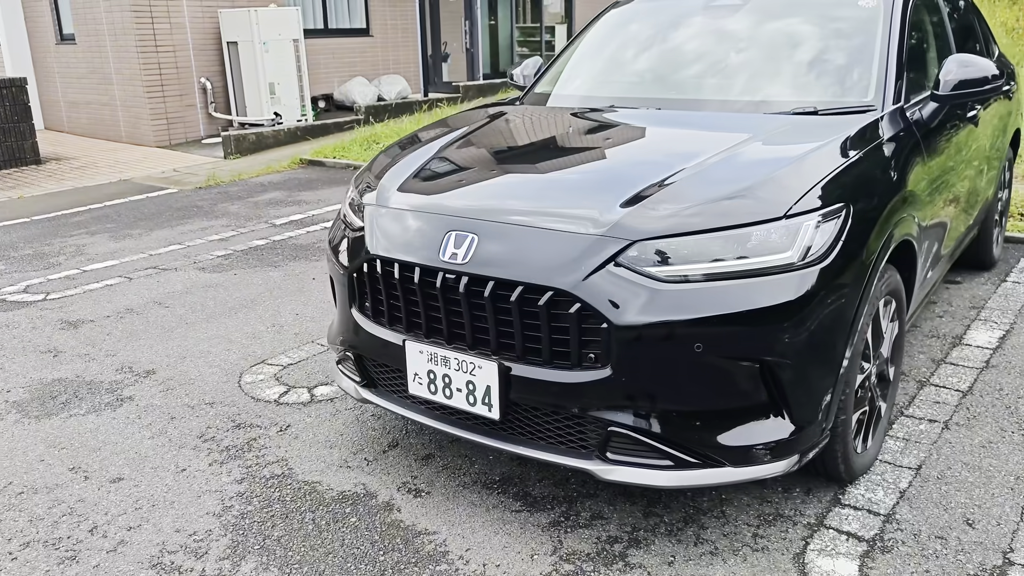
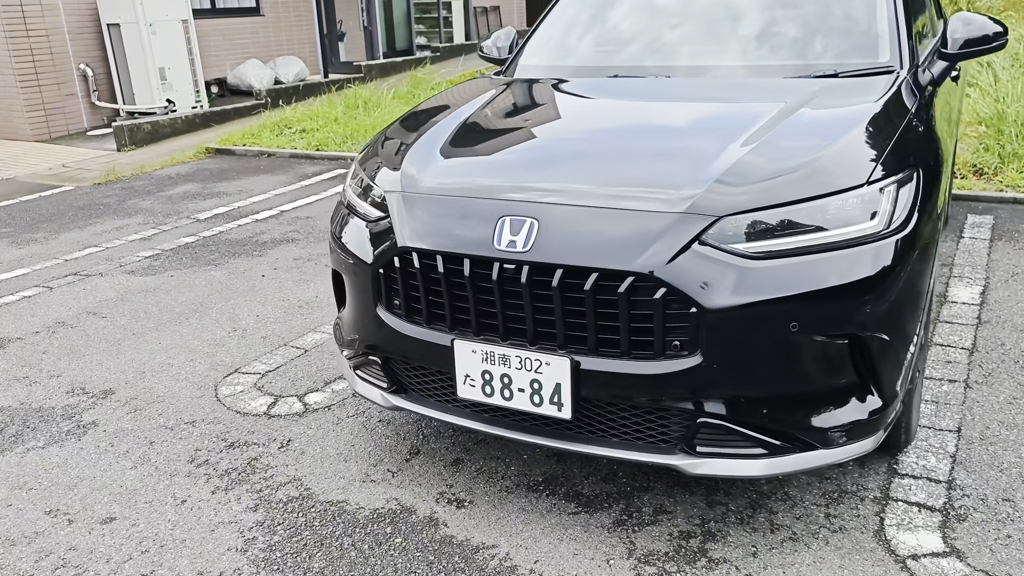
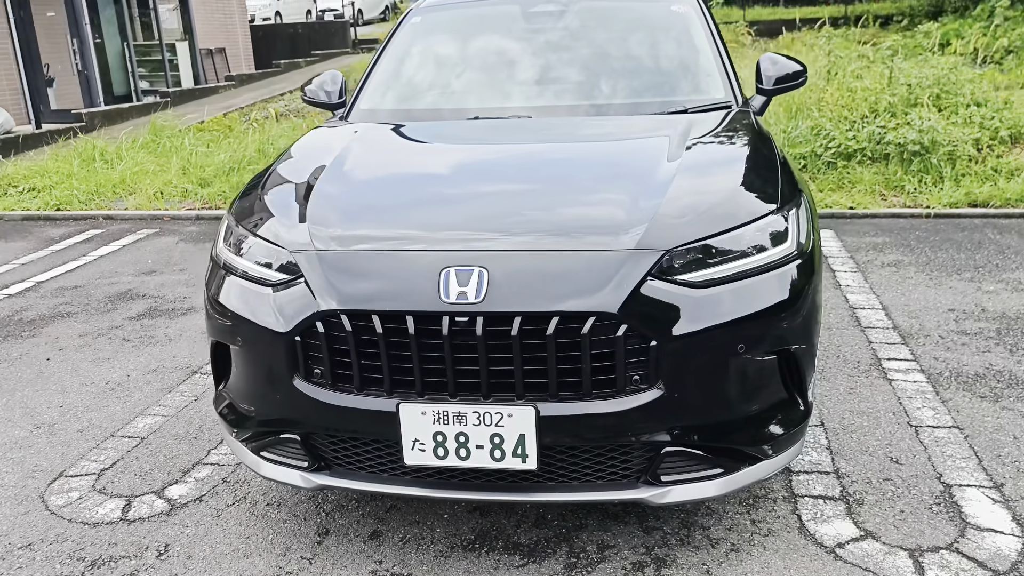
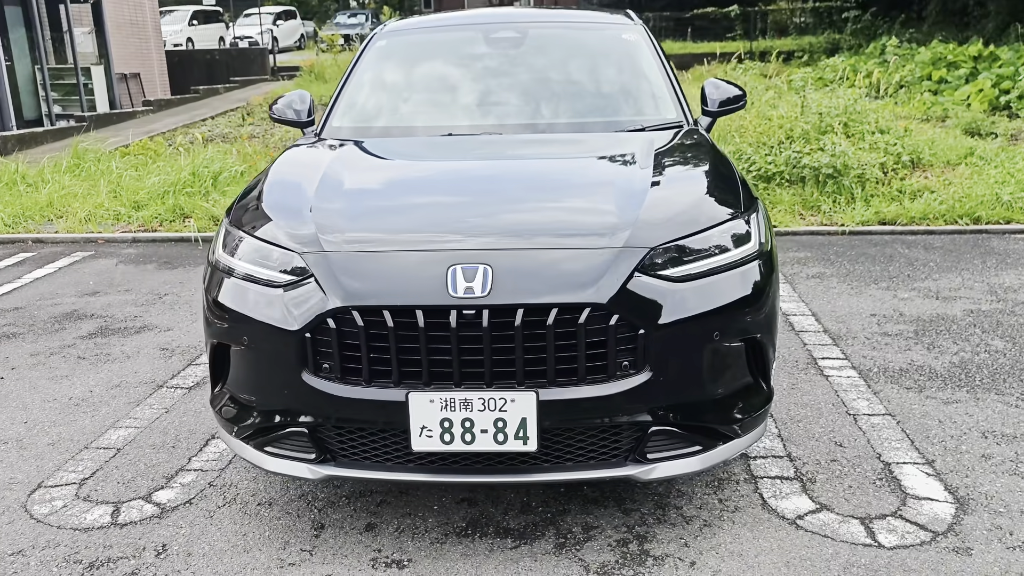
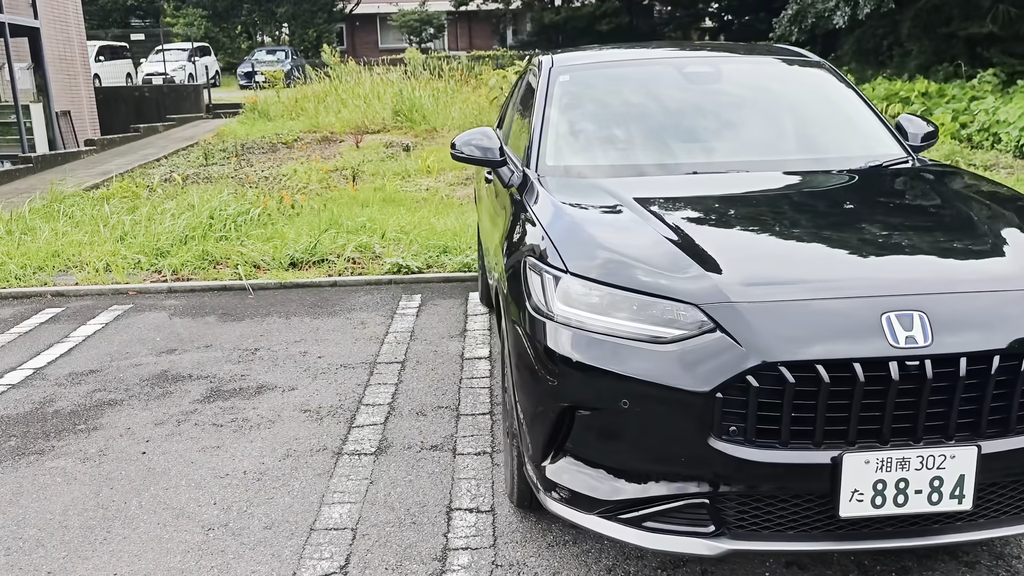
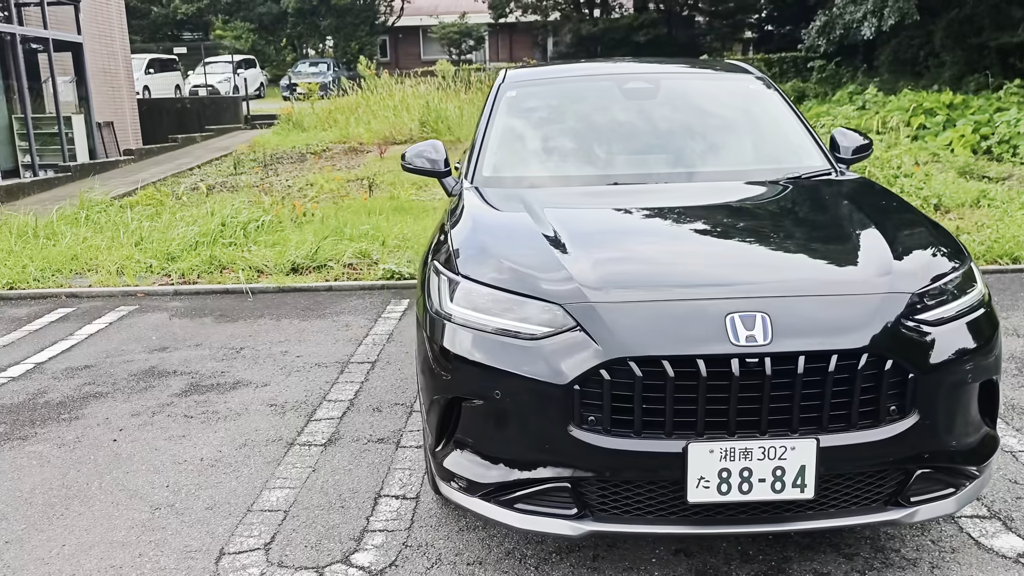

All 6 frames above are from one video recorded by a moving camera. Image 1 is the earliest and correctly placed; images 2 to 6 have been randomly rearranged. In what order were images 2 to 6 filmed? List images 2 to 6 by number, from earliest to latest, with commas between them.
2, 3, 4, 6, 5
